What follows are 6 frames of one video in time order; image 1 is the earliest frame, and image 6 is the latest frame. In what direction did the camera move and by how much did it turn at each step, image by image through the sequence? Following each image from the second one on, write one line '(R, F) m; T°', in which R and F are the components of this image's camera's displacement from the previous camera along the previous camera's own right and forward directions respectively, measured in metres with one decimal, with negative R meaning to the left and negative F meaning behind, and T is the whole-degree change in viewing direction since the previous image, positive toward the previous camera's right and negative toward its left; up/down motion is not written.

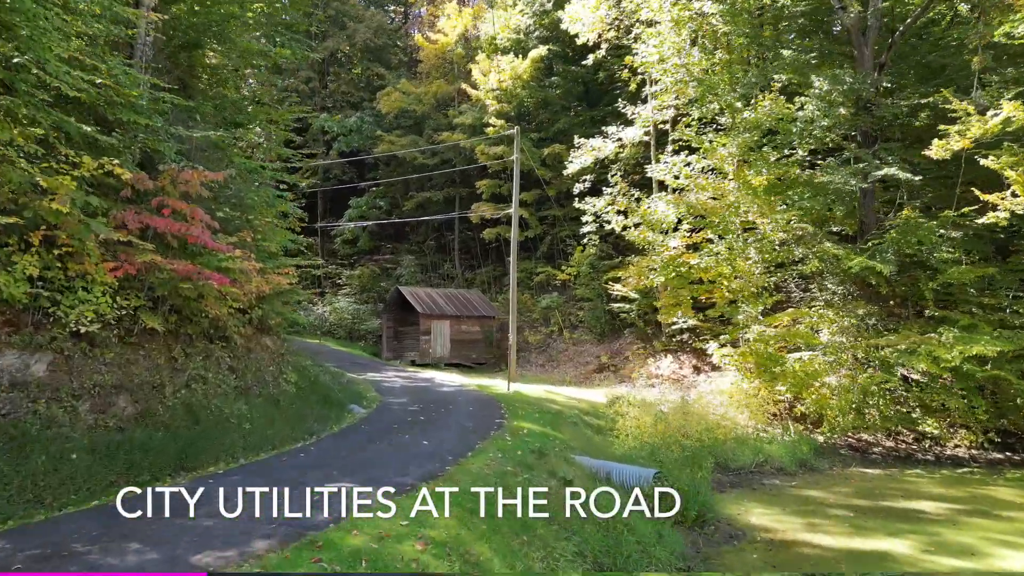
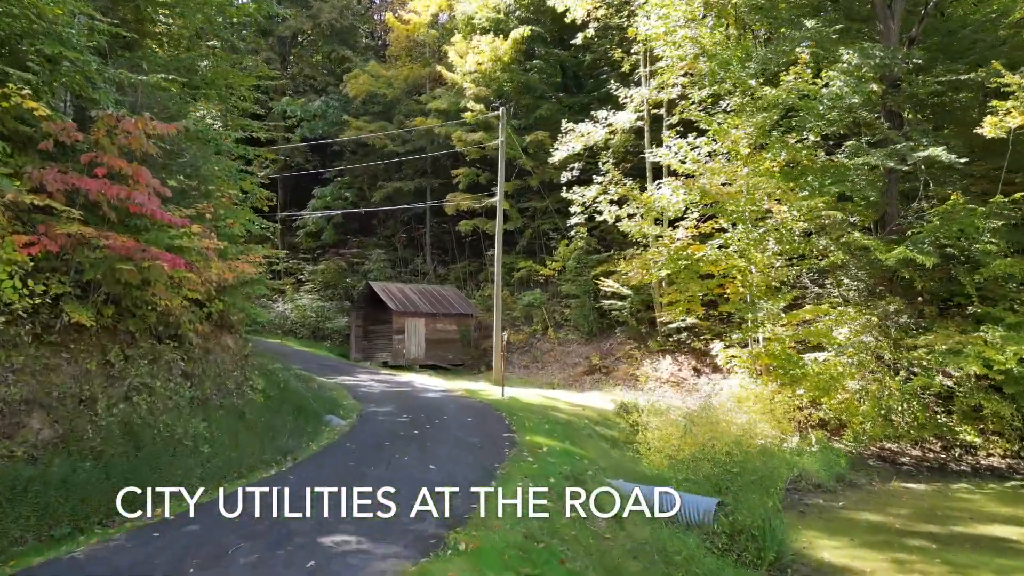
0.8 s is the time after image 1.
(-0.7, +1.6) m; +3°
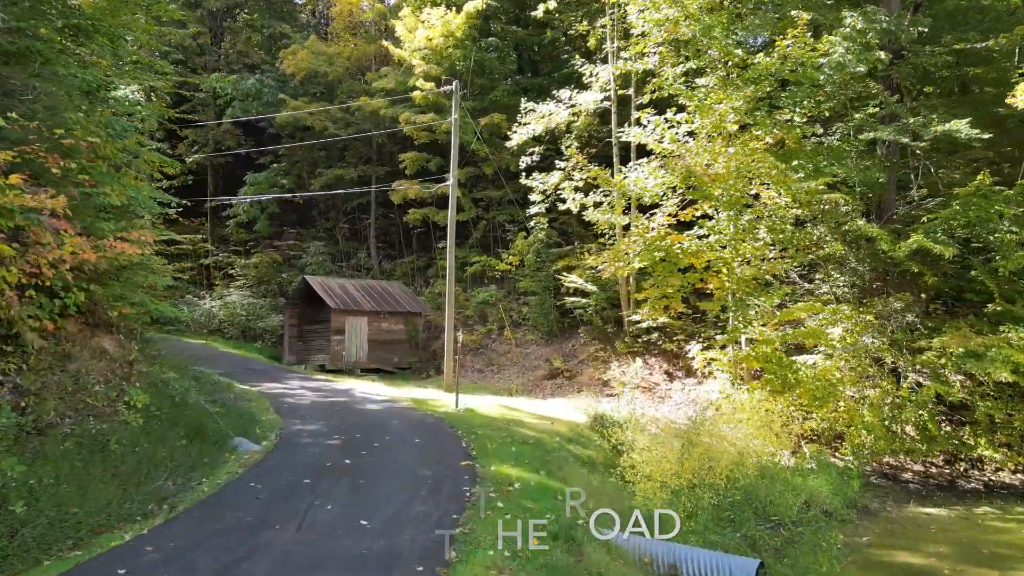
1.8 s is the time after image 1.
(-0.1, +1.9) m; +4°
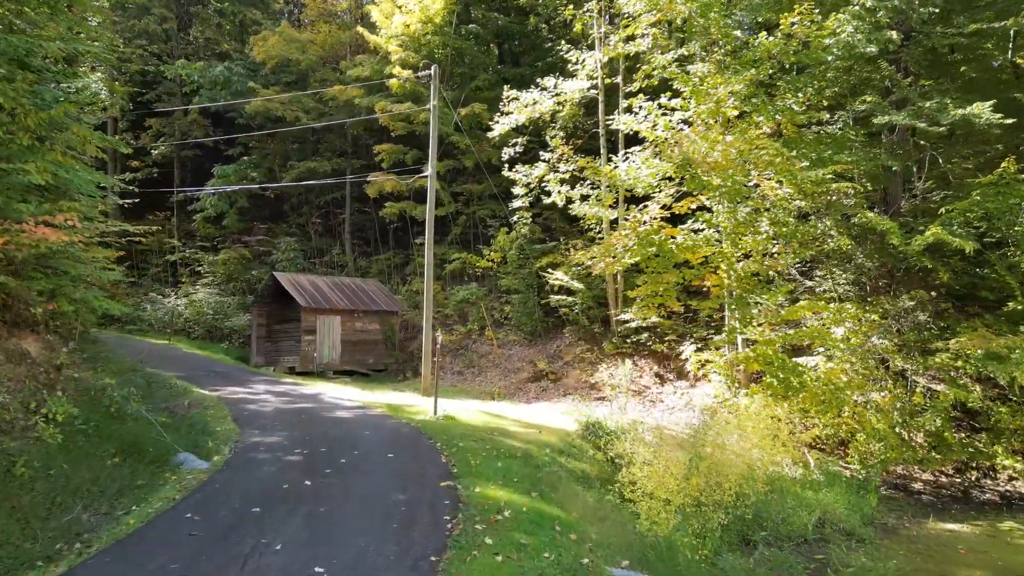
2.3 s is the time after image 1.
(-0.1, +0.9) m; +2°
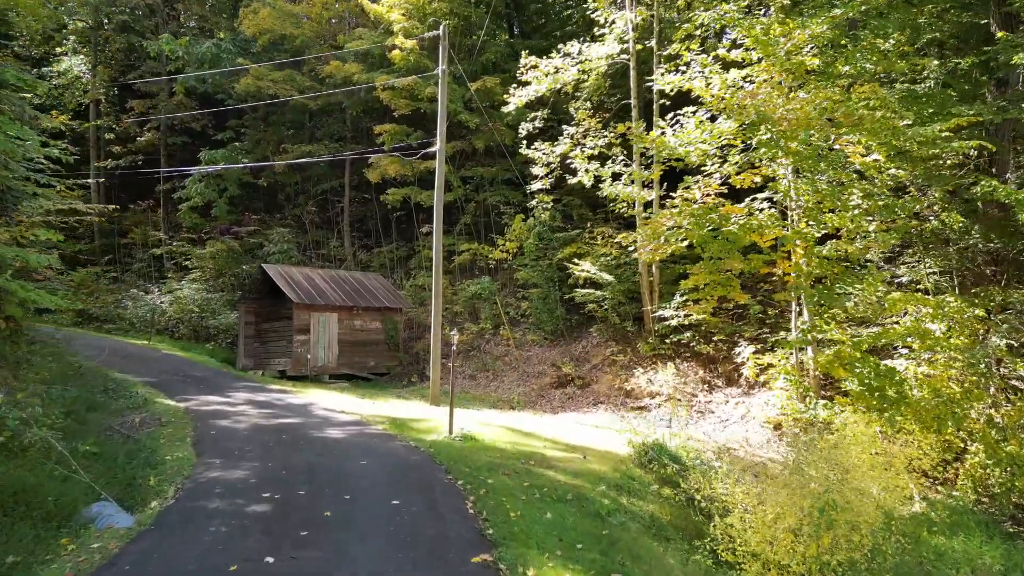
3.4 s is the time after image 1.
(-0.4, +2.1) m; 0°
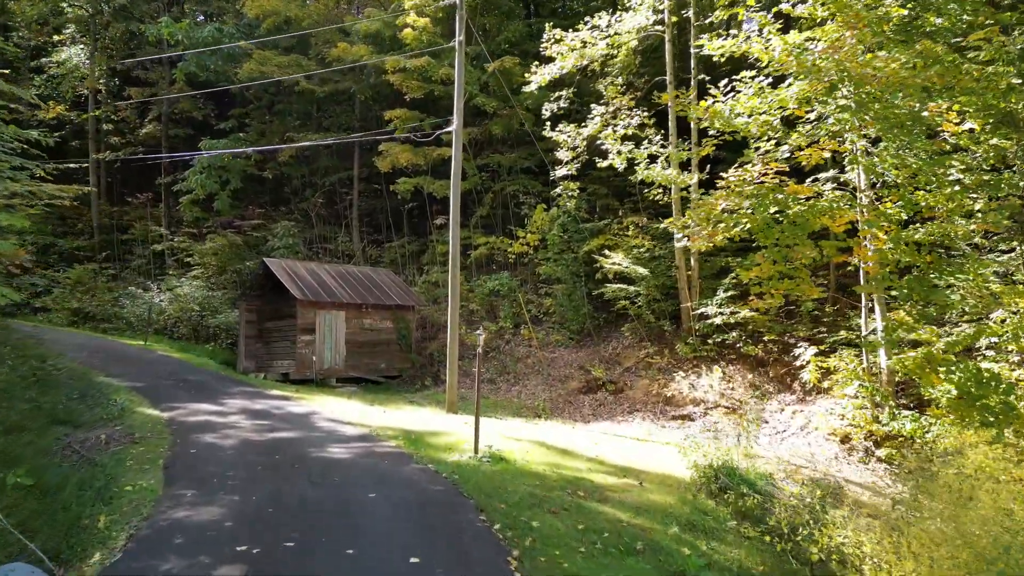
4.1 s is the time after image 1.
(-0.3, +1.3) m; -1°
